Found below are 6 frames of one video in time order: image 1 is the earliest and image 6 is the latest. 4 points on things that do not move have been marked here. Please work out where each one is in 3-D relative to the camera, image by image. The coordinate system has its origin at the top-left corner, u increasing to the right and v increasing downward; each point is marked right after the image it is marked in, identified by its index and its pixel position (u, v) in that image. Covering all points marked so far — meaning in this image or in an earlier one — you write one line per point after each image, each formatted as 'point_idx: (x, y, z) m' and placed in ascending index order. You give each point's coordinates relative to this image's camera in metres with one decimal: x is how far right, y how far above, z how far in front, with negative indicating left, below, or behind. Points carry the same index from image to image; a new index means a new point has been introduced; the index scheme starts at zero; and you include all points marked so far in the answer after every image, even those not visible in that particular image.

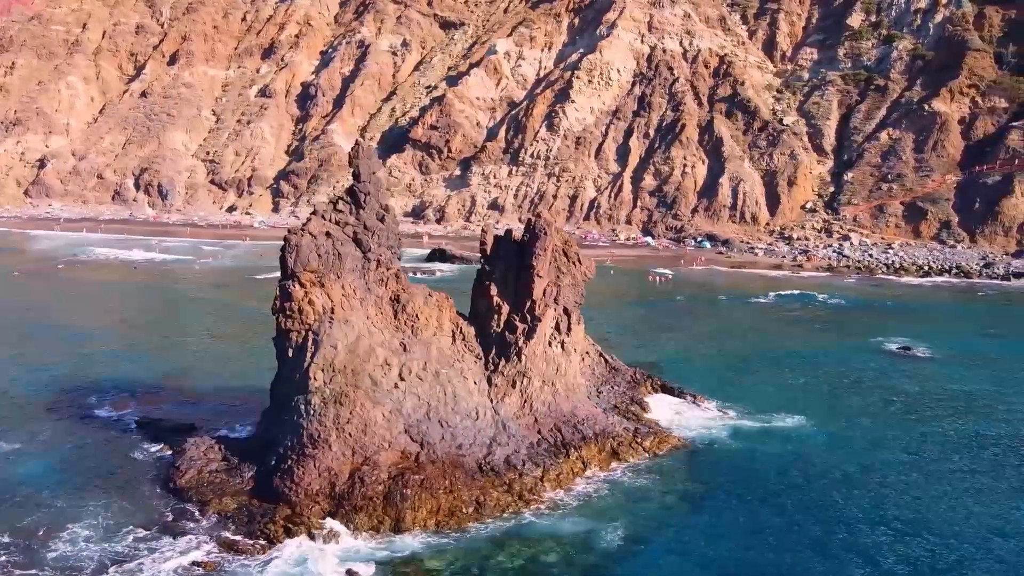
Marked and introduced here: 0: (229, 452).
0: (-6.9, -4.0, +19.4) m
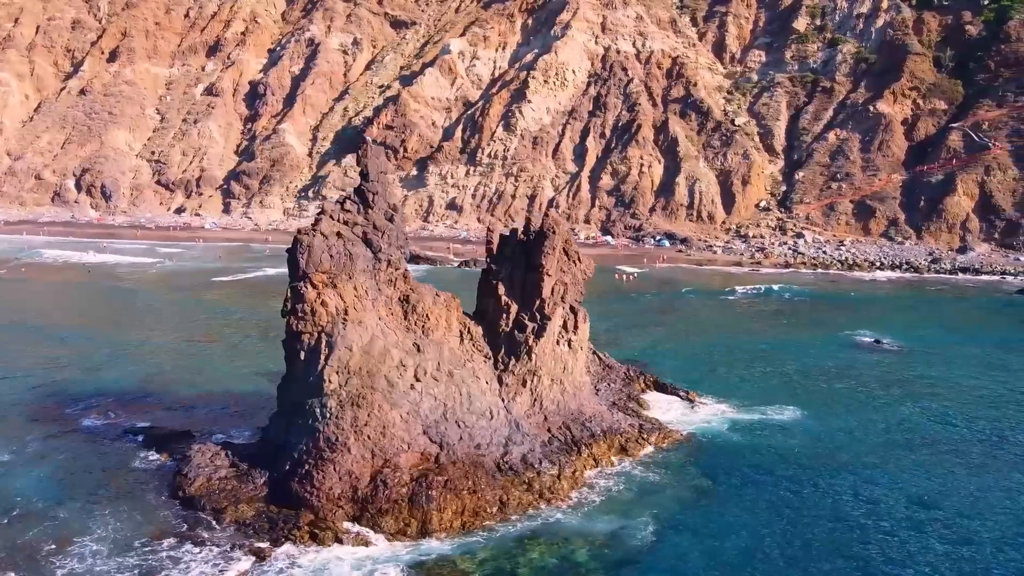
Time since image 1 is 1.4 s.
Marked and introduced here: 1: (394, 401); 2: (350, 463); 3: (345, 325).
0: (-6.5, -4.0, +18.9) m
1: (-2.7, -2.5, +17.9) m
2: (-3.5, -3.7, +17.0) m
3: (-3.8, -0.8, +18.0) m
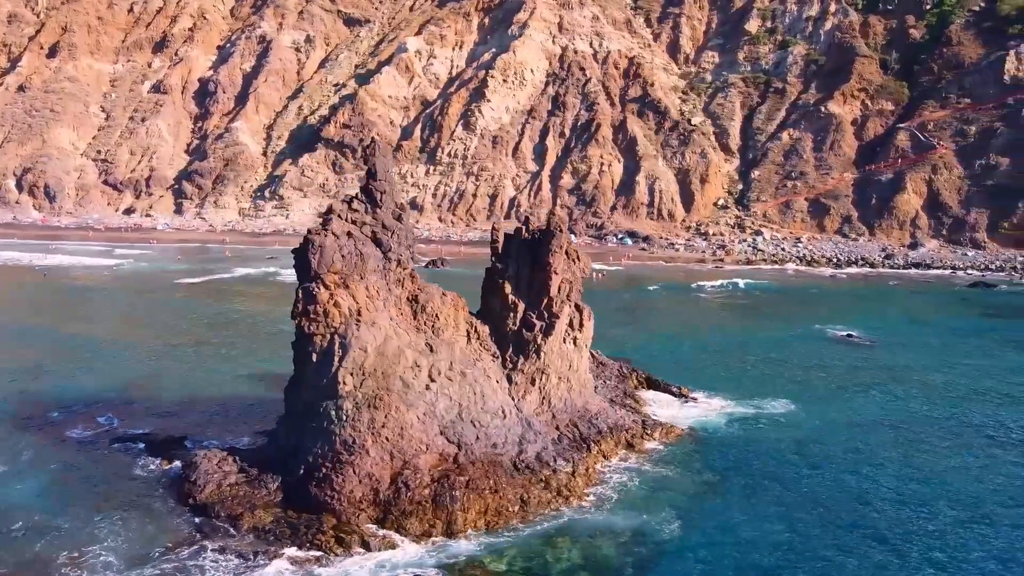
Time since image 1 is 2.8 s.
0: (-6.2, -4.1, +18.5) m
1: (-2.3, -2.5, +17.8) m
2: (-3.0, -3.7, +16.8) m
3: (-3.4, -0.8, +17.7) m
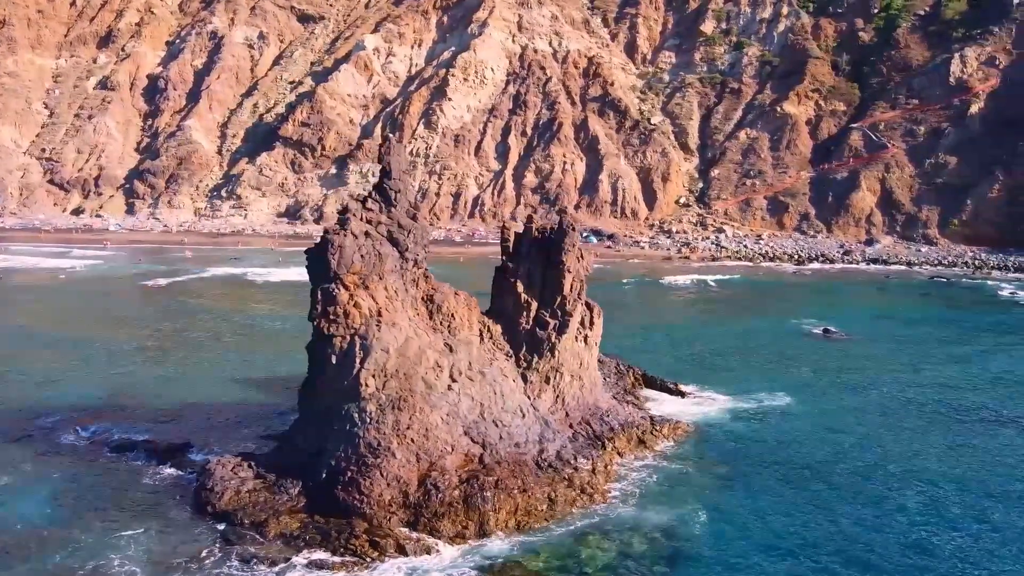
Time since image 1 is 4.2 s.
0: (-5.7, -4.1, +18.1) m
1: (-1.7, -2.5, +17.6) m
2: (-2.4, -3.7, +16.6) m
3: (-2.9, -0.8, +17.5) m
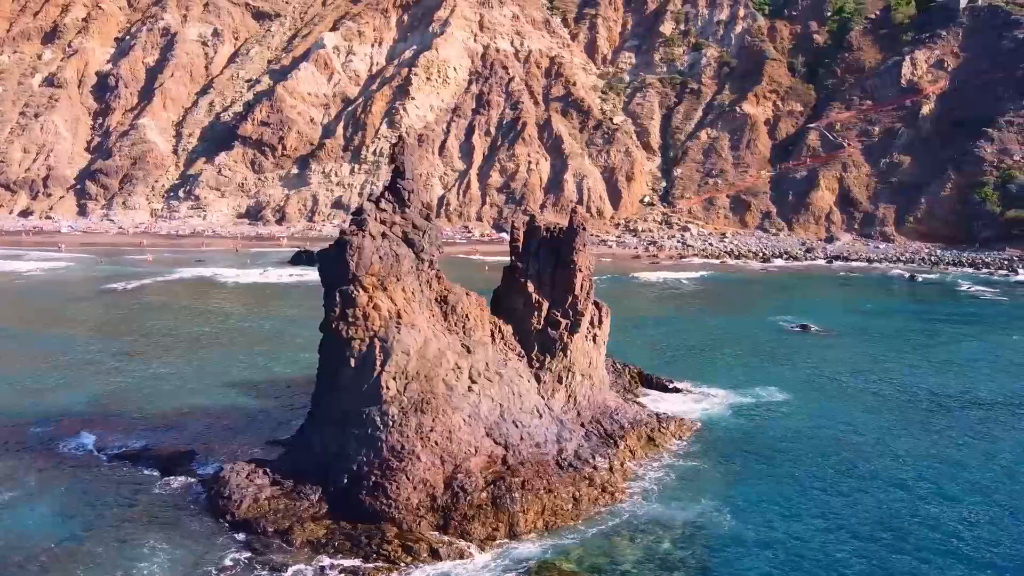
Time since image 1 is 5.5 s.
0: (-5.2, -4.2, +17.7) m
1: (-1.2, -2.5, +17.5) m
2: (-1.8, -3.8, +16.4) m
3: (-2.4, -0.9, +17.3) m
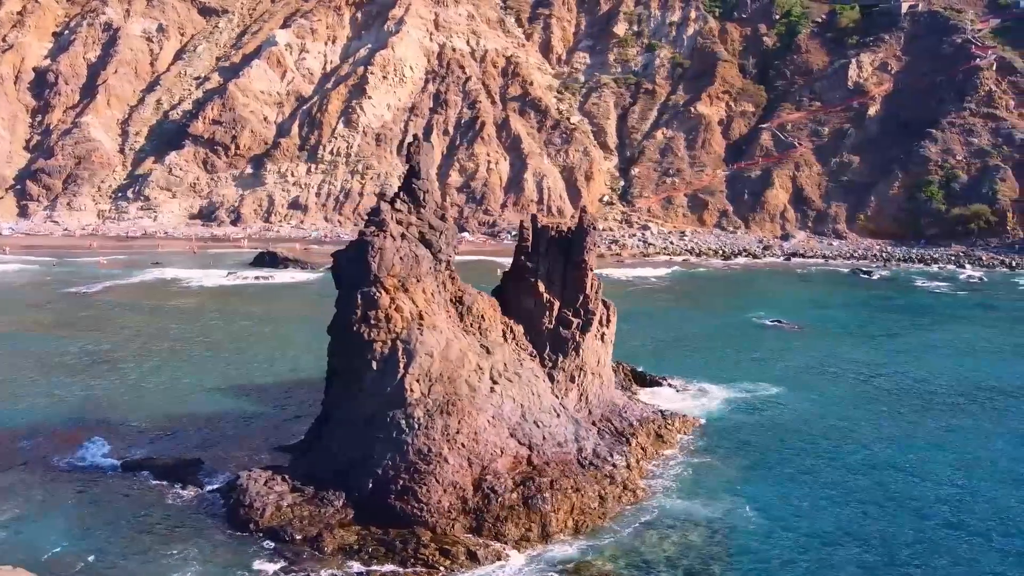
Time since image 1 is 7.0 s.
0: (-4.7, -4.2, +17.4) m
1: (-0.7, -2.6, +17.4) m
2: (-1.2, -3.8, +16.3) m
3: (-1.9, -0.9, +17.1) m
